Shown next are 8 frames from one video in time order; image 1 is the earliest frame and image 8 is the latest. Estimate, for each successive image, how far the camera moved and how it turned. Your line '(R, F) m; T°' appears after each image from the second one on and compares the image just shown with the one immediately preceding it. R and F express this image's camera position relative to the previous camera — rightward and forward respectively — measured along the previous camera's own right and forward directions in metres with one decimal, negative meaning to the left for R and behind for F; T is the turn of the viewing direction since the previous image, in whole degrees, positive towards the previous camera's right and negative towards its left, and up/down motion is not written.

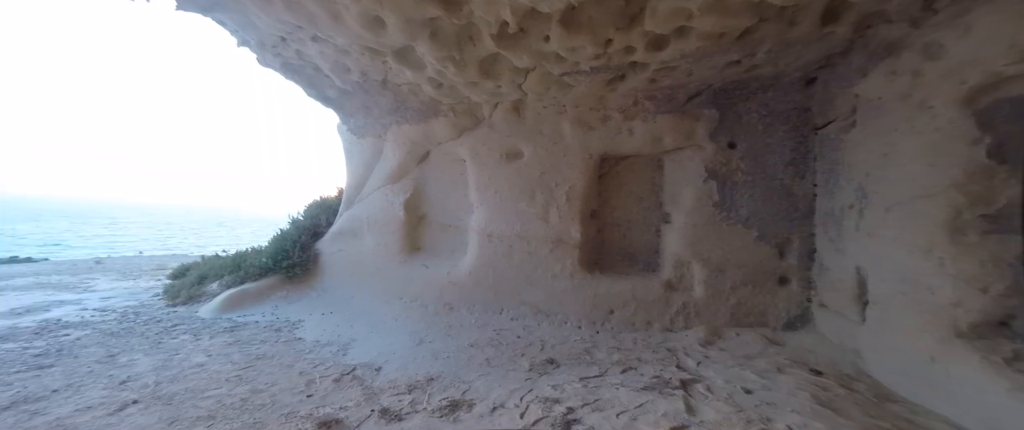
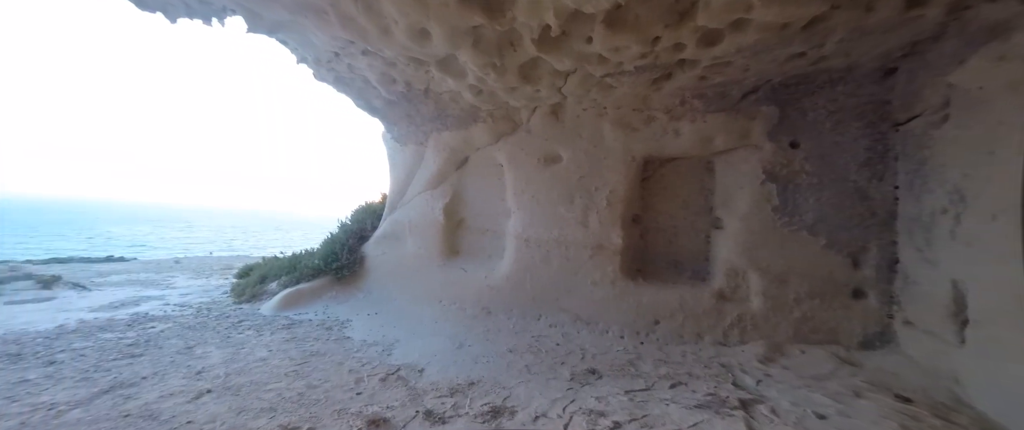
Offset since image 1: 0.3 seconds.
(-0.1, 0.0) m; -6°
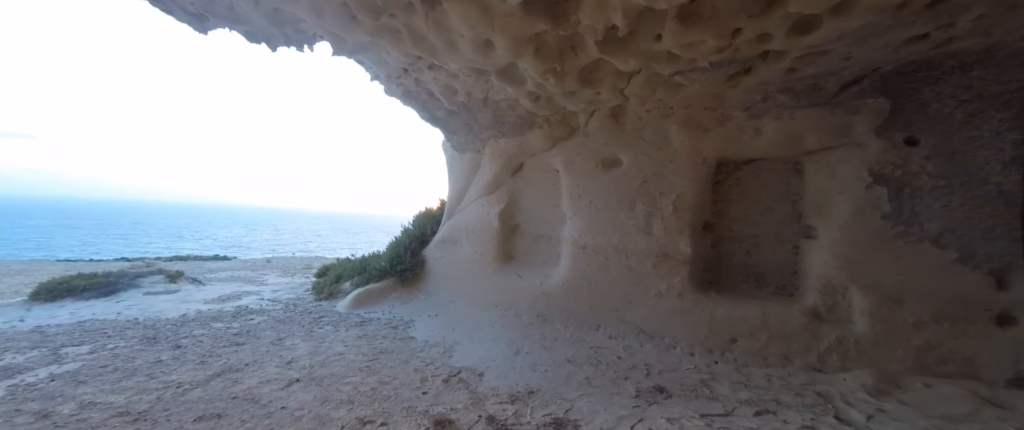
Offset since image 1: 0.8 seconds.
(-0.1, 0.0) m; -8°
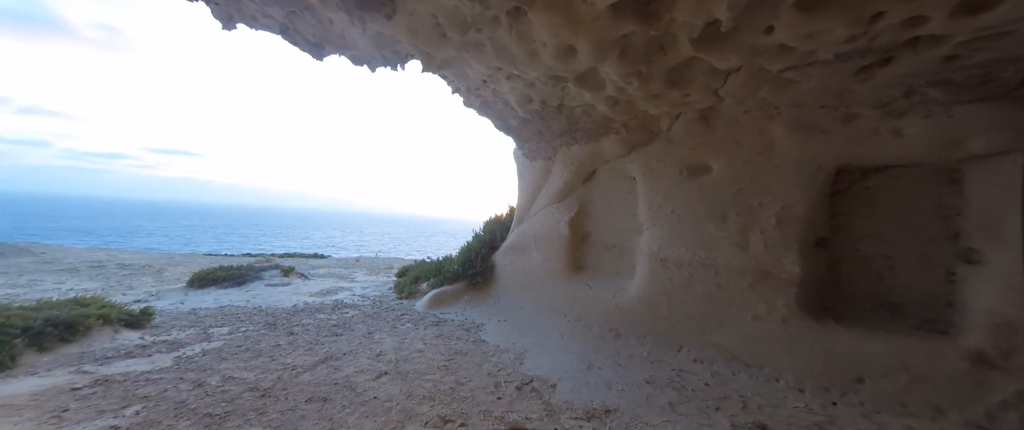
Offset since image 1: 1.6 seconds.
(-0.2, 0.0) m; -10°
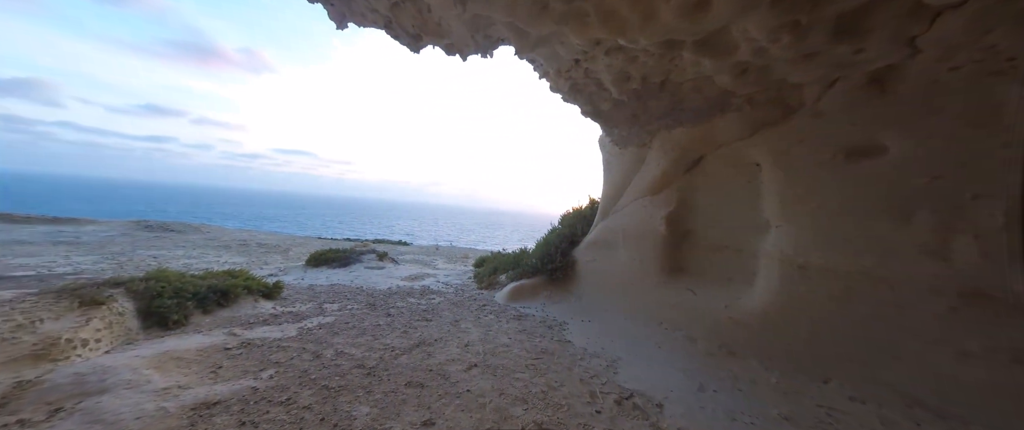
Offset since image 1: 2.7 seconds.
(-0.2, +0.2) m; -12°
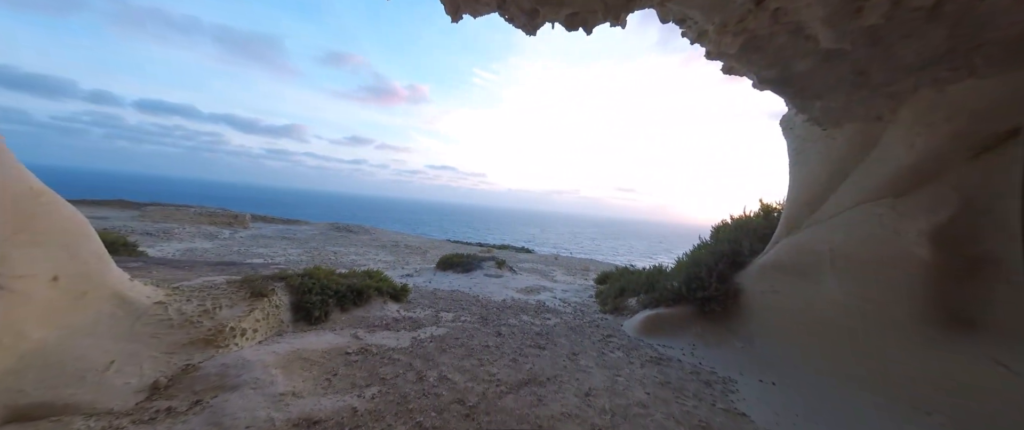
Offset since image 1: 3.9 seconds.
(-0.1, +0.8) m; -21°
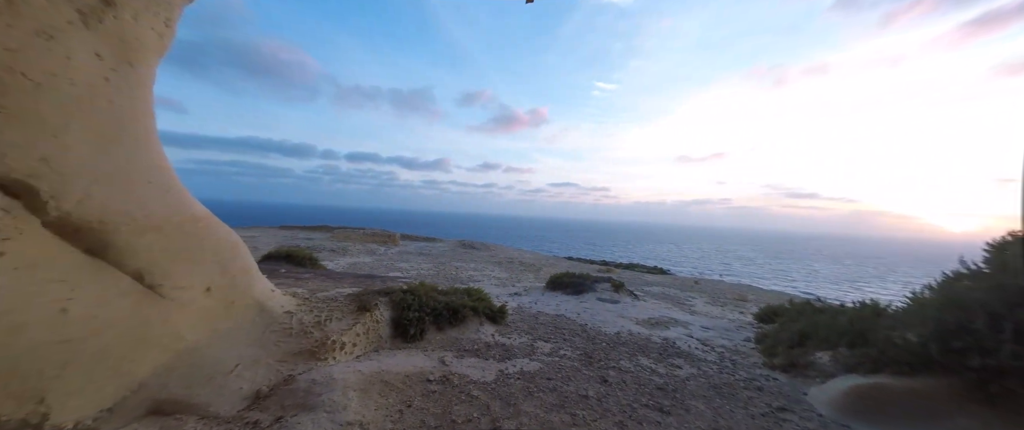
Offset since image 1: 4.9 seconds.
(+0.3, +0.7) m; -21°
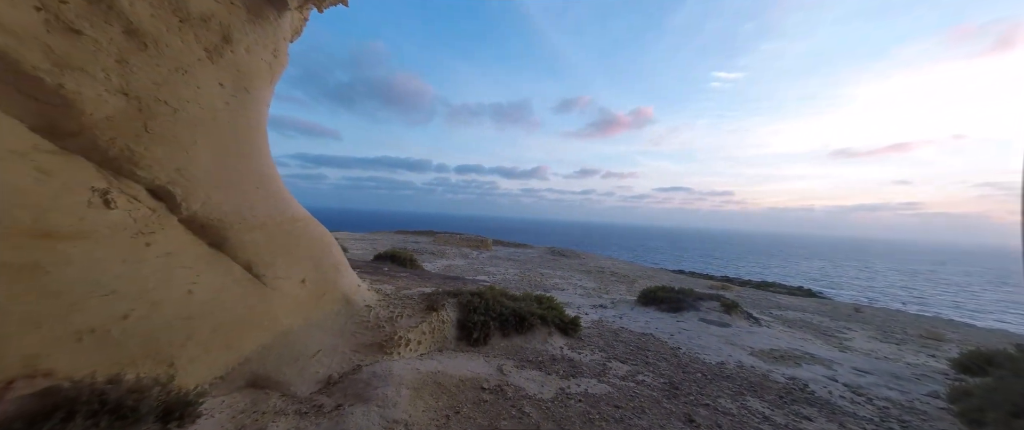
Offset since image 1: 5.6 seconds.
(+0.4, +0.3) m; -17°
